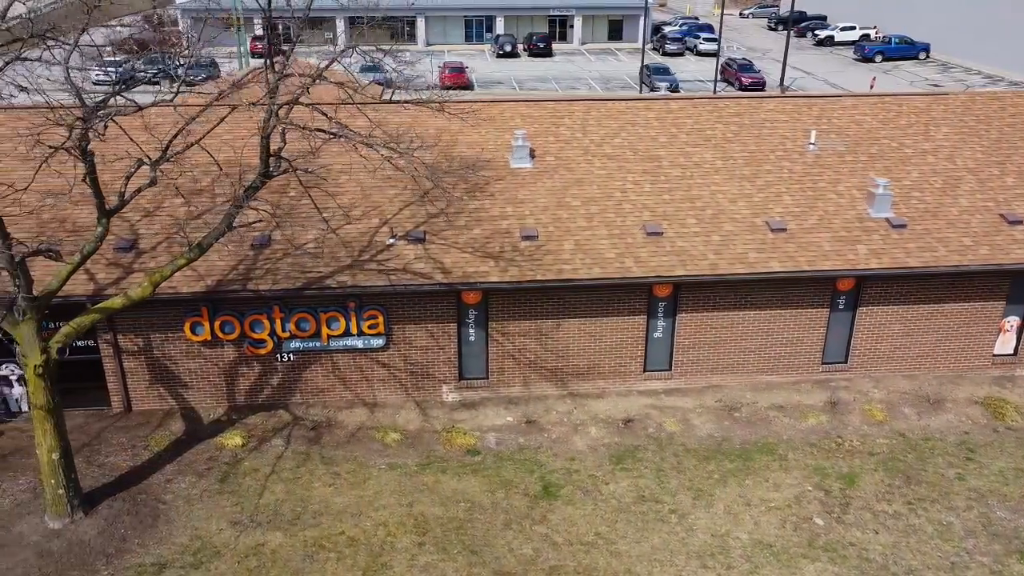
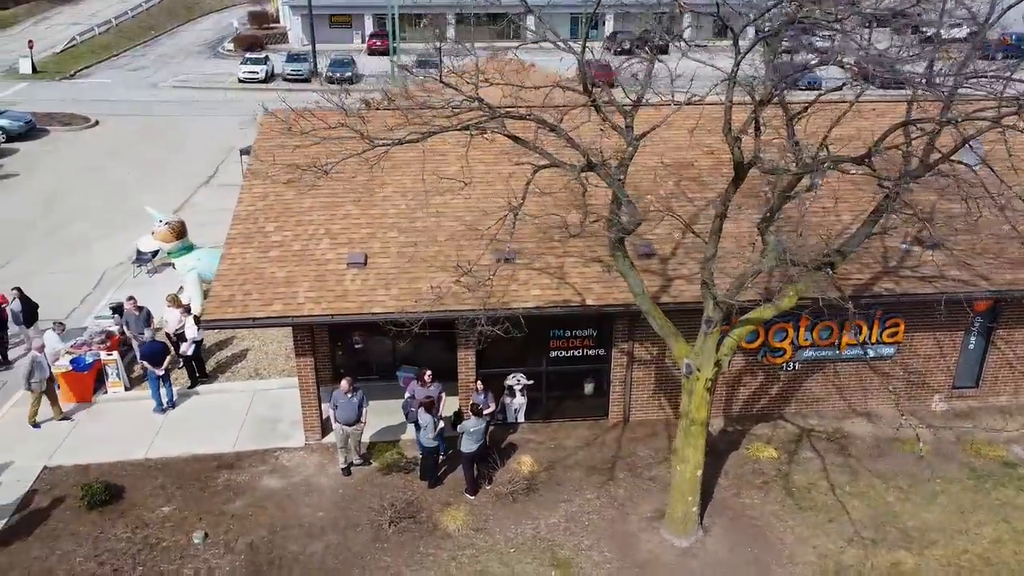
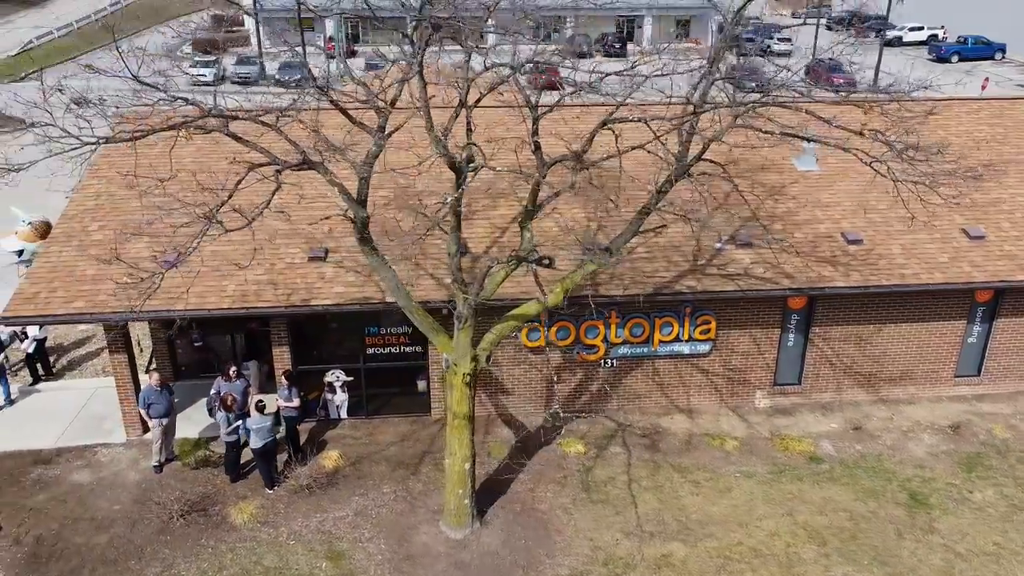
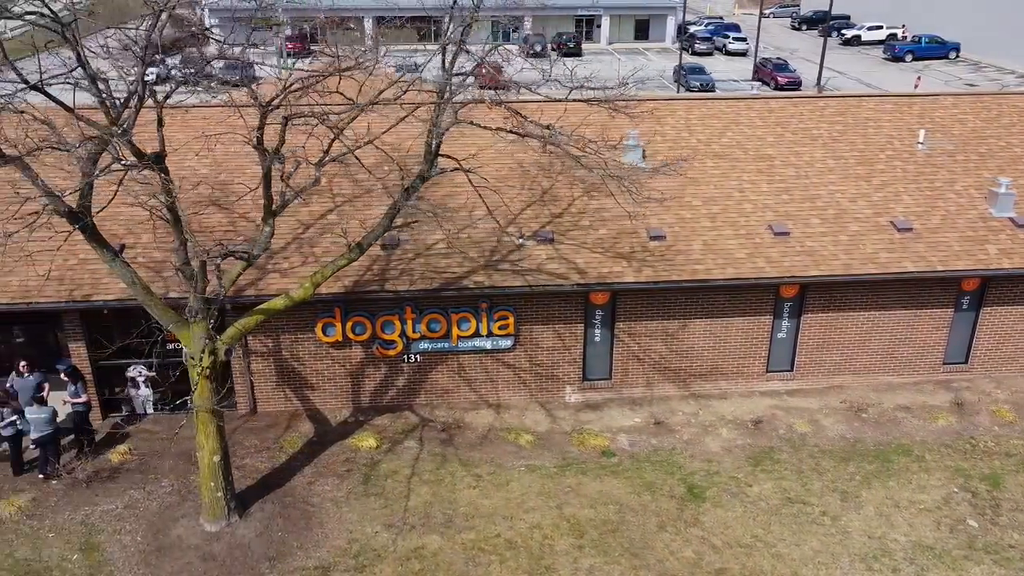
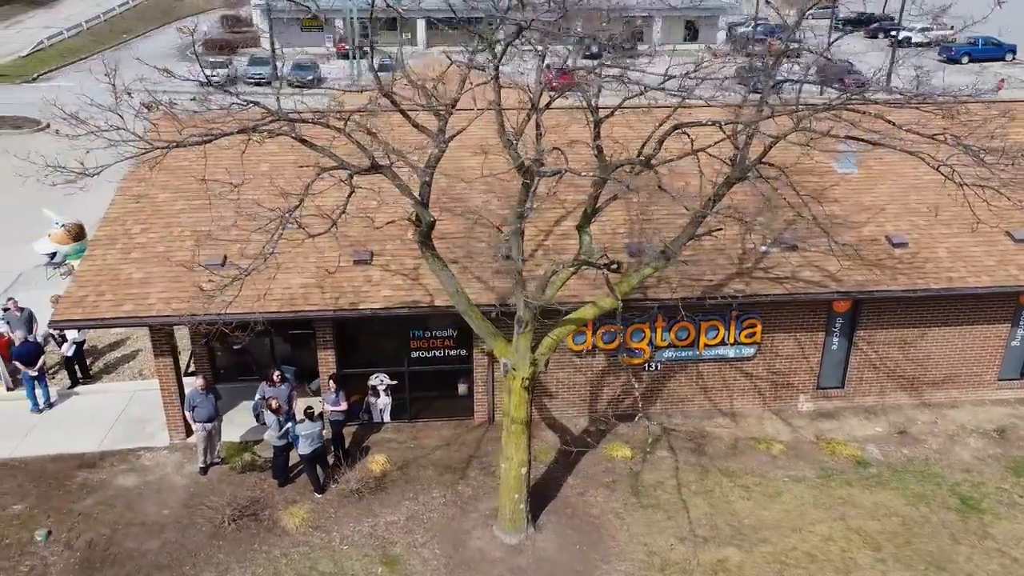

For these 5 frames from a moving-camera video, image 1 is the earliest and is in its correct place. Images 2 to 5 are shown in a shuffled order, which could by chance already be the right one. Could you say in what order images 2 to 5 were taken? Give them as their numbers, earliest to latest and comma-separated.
4, 3, 5, 2
